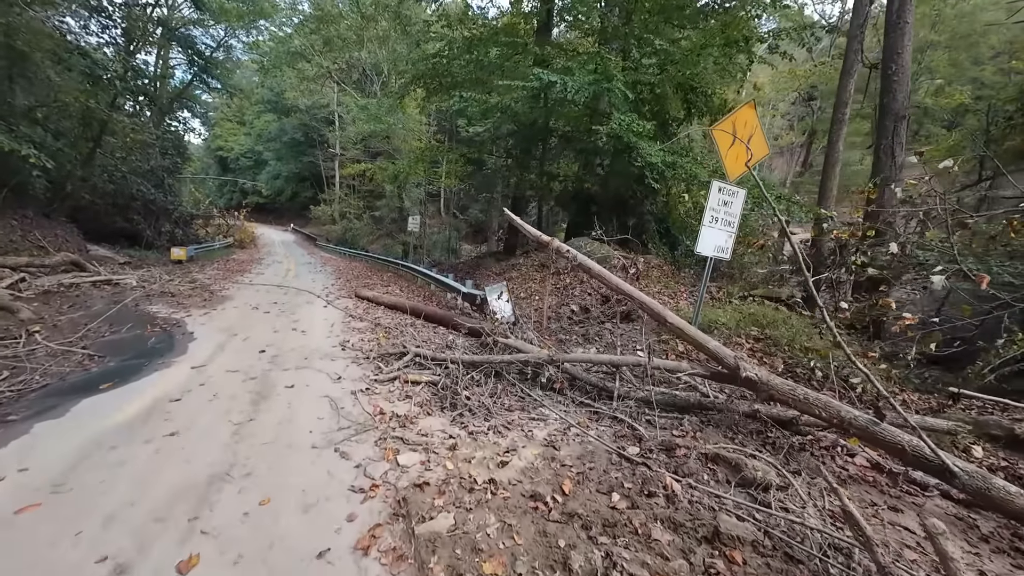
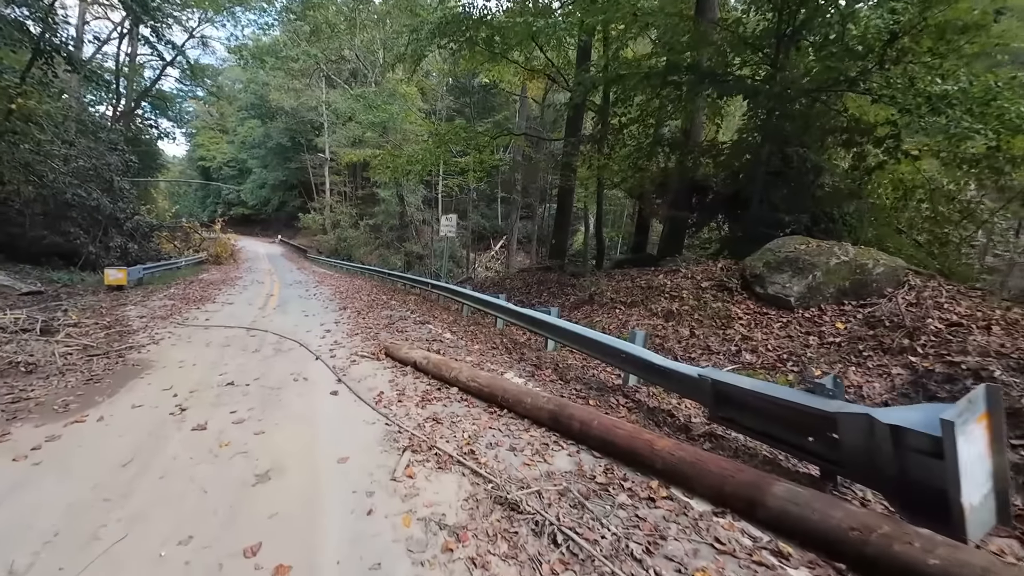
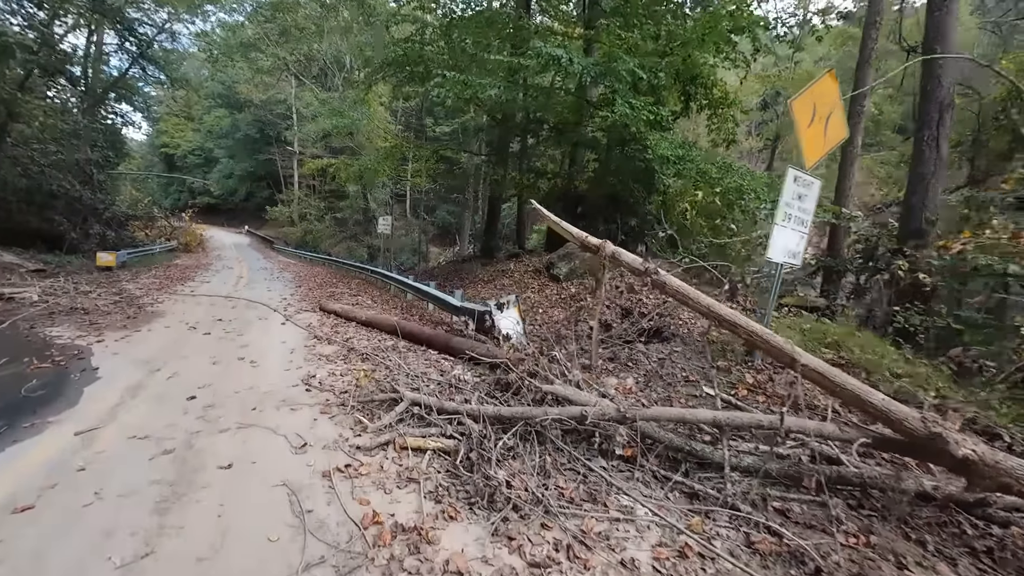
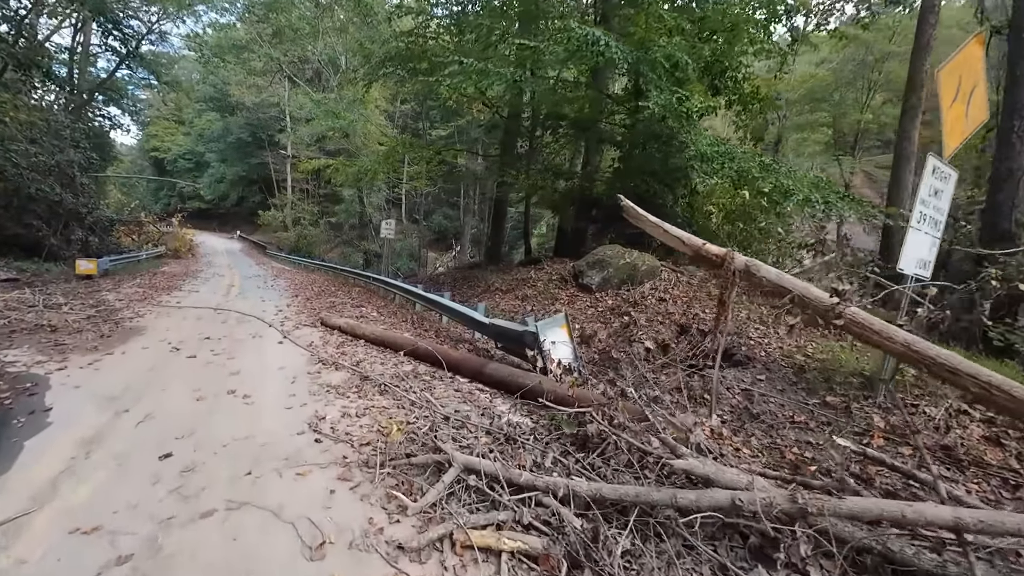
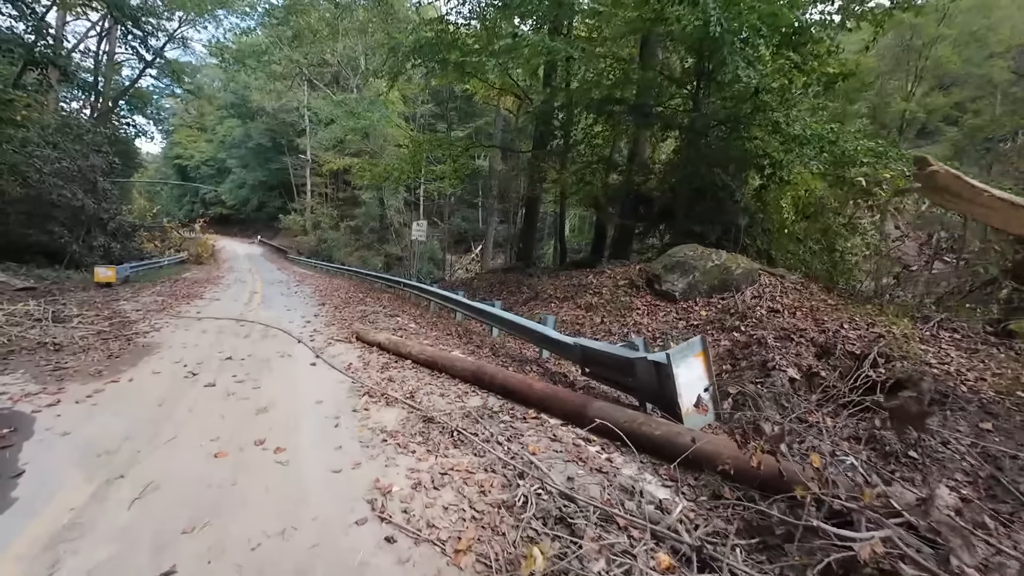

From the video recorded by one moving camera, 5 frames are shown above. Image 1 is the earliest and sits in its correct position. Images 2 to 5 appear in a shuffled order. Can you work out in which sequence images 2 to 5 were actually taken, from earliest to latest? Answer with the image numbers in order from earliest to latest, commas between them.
3, 4, 5, 2
